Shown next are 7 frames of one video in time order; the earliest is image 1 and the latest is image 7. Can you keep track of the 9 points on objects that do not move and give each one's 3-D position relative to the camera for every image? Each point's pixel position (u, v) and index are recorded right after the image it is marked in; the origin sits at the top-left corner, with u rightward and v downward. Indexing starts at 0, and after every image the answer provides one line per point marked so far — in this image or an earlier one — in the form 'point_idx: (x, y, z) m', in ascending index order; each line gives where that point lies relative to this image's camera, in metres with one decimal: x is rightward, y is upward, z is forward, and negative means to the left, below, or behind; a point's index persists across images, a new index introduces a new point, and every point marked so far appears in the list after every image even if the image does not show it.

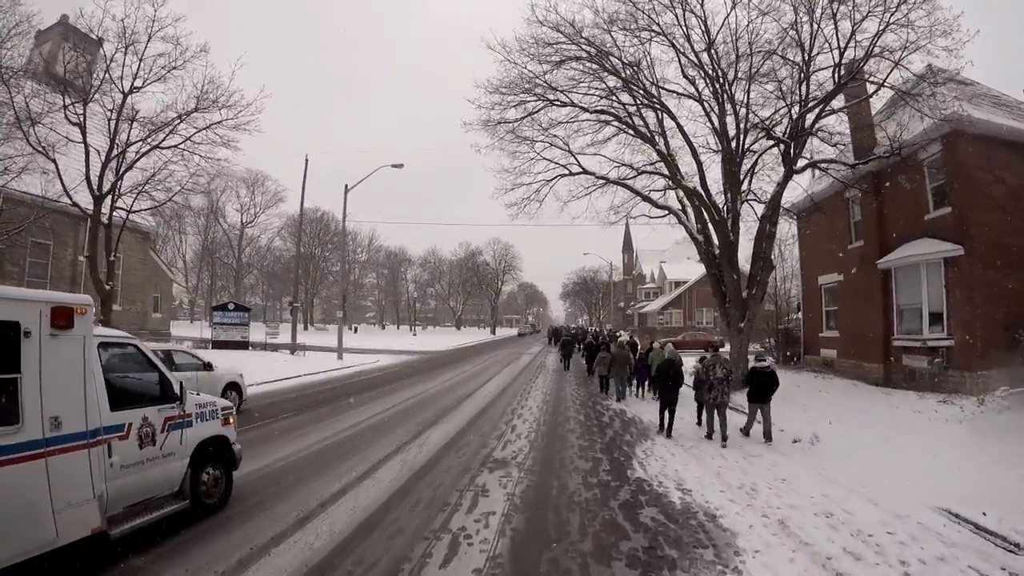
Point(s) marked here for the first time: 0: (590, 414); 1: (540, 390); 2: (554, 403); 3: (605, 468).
0: (+1.6, -2.5, +11.4) m
1: (+0.8, -2.8, +16.0) m
2: (+1.0, -2.6, +12.9) m
3: (+1.2, -2.4, +7.4) m
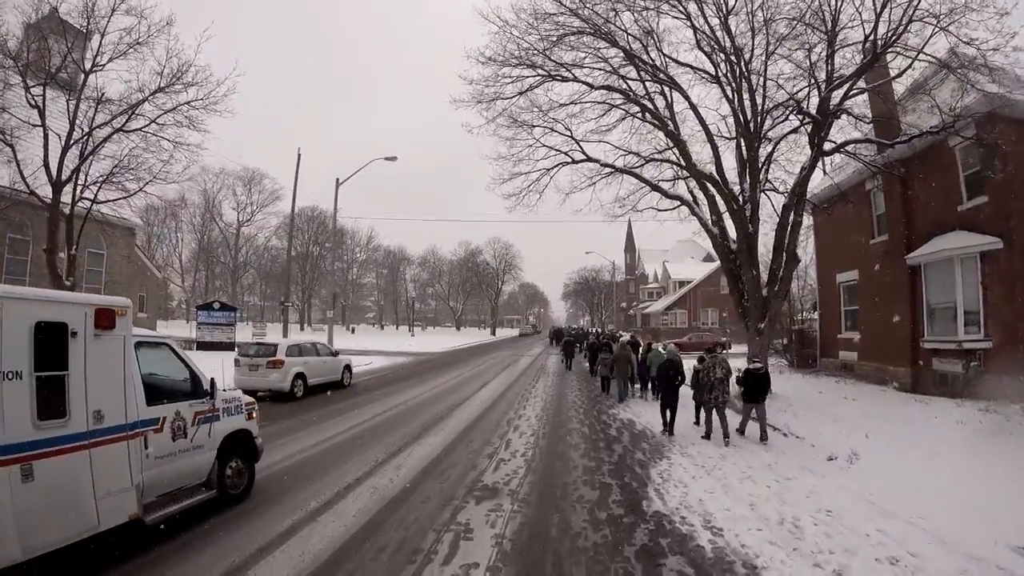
0: (+1.5, -2.5, +10.2) m
1: (+0.8, -2.7, +14.8) m
2: (+0.9, -2.5, +11.6) m
3: (+1.1, -2.3, +6.2) m
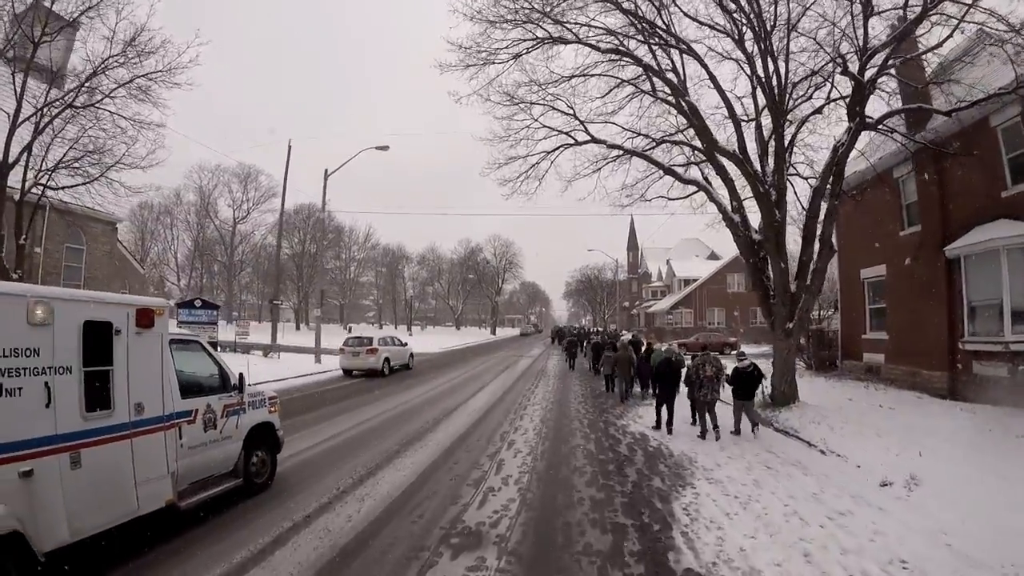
0: (+1.4, -2.4, +8.8) m
1: (+0.7, -2.6, +13.4) m
2: (+0.8, -2.4, +10.2) m
3: (+1.0, -2.2, +4.8) m
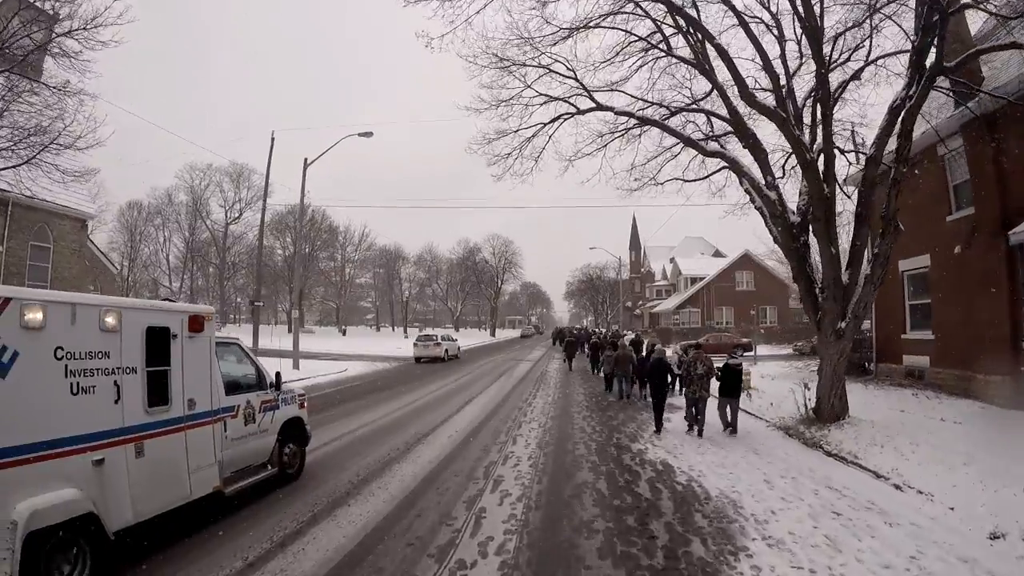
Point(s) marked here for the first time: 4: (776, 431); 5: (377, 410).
0: (+1.2, -2.2, +6.8) m
1: (+0.5, -2.5, +11.4) m
2: (+0.7, -2.3, +8.3) m
3: (+0.9, -2.1, +2.9) m
4: (+4.5, -2.5, +9.7) m
5: (-3.7, -3.3, +15.5) m
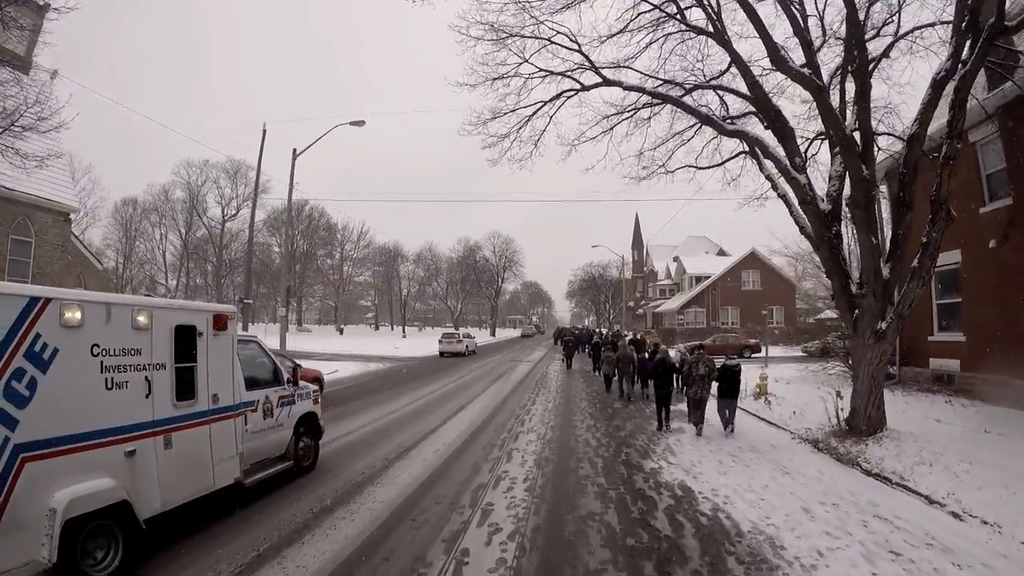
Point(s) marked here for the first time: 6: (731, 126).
0: (+1.2, -2.2, +5.8) m
1: (+0.5, -2.5, +10.4) m
2: (+0.6, -2.2, +7.3) m
3: (+0.8, -2.0, +1.8) m
4: (+4.5, -2.4, +8.6) m
5: (-3.8, -3.2, +14.4) m
6: (+3.5, +2.6, +9.0) m
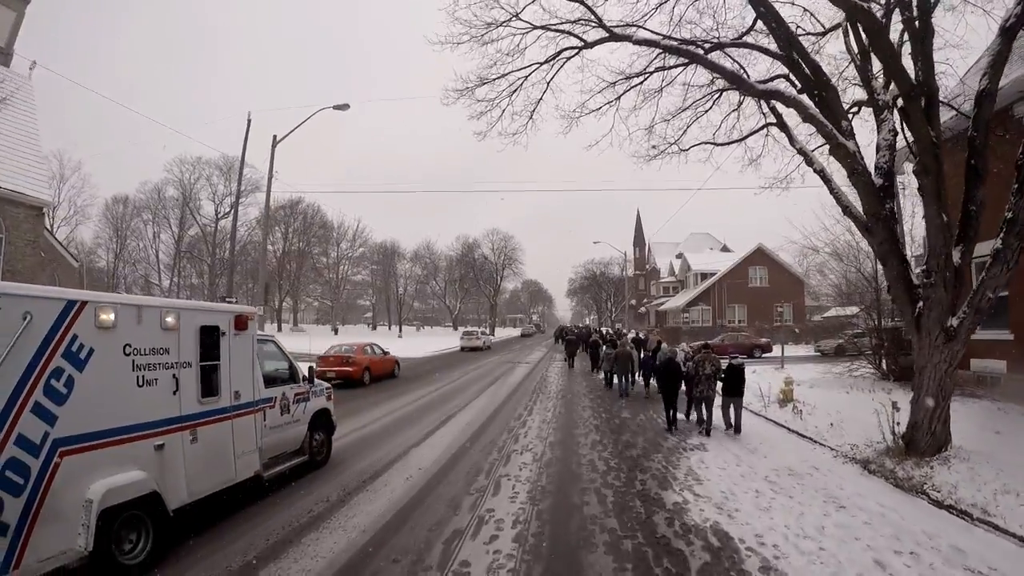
0: (+1.0, -2.1, +4.4) m
1: (+0.4, -2.3, +9.0) m
2: (+0.5, -2.1, +5.9) m
3: (+0.7, -1.9, +0.4) m
4: (+4.3, -2.3, +7.2) m
5: (-3.9, -3.1, +13.0) m
6: (+3.4, +2.7, +7.6) m
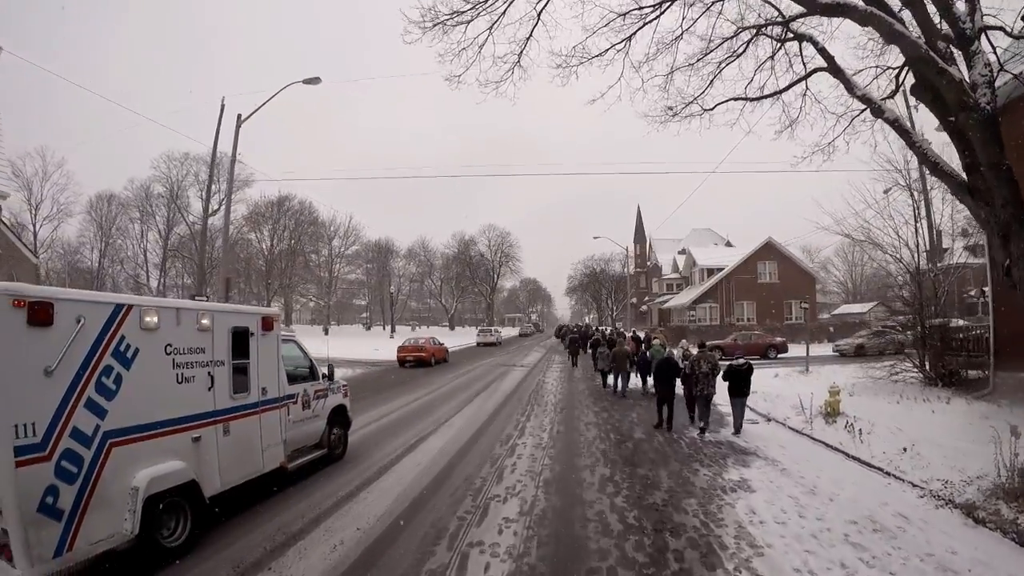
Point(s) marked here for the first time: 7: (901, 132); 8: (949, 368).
0: (+0.9, -1.9, +2.5) m
1: (+0.2, -2.2, +7.1) m
2: (+0.3, -2.0, +4.0) m
3: (+0.5, -1.8, -1.5) m
4: (+4.2, -2.1, +5.3) m
5: (-4.1, -3.0, +11.1) m
6: (+3.2, +2.9, +5.7) m
7: (+4.3, +1.7, +6.3) m
8: (+9.4, -1.7, +12.2) m
